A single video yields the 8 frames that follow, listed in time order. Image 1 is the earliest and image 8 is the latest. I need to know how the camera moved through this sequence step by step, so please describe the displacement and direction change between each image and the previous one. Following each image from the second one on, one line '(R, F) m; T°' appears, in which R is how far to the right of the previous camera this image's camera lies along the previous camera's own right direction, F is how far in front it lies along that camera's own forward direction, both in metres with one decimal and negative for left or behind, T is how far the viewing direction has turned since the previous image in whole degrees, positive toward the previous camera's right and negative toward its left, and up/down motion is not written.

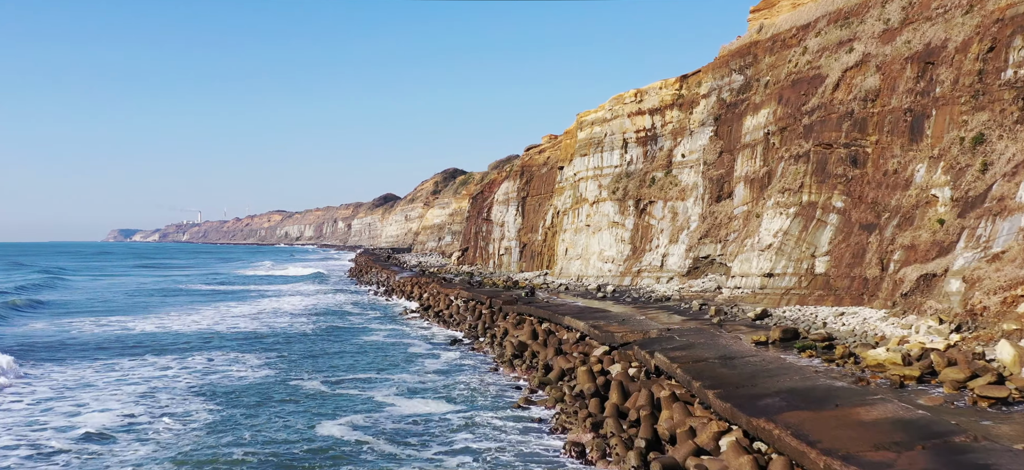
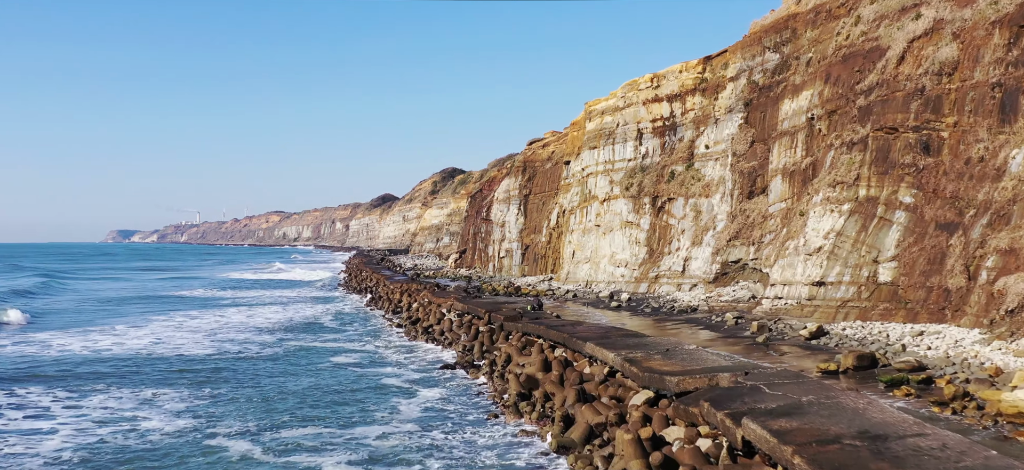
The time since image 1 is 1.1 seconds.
(-0.1, +4.4) m; 0°
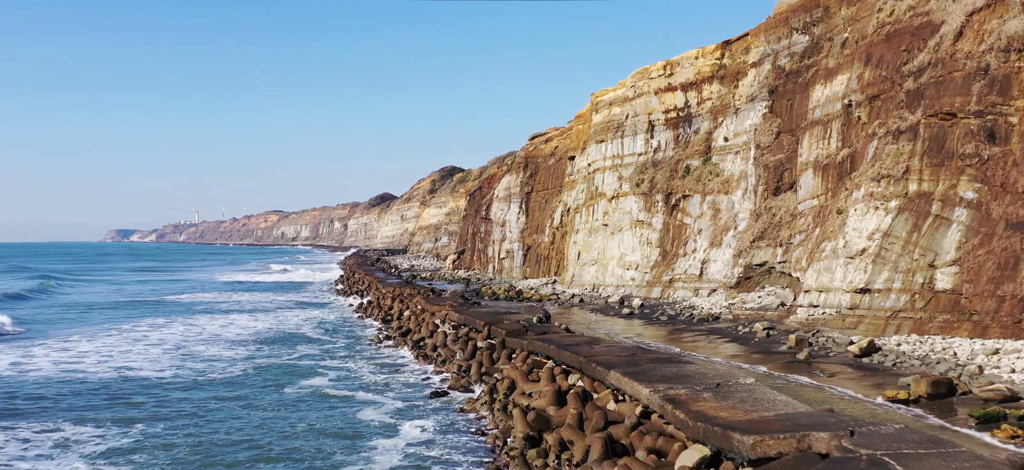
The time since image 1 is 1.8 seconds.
(-0.1, +2.9) m; 0°
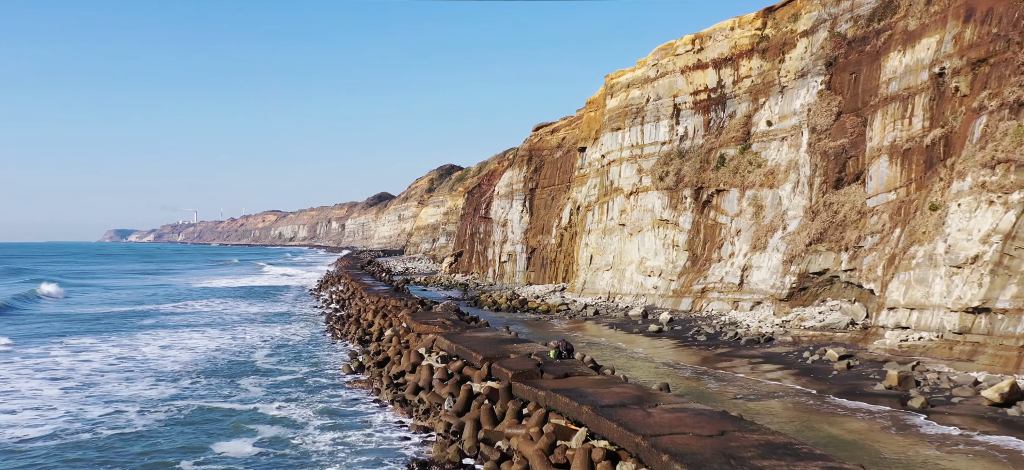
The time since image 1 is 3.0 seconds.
(-0.2, +5.0) m; 0°
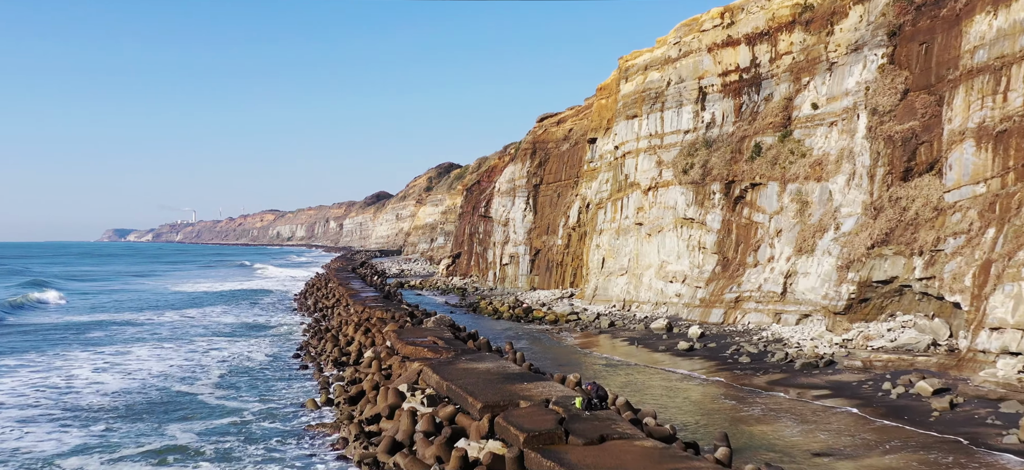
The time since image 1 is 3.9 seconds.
(-0.1, +3.8) m; 0°
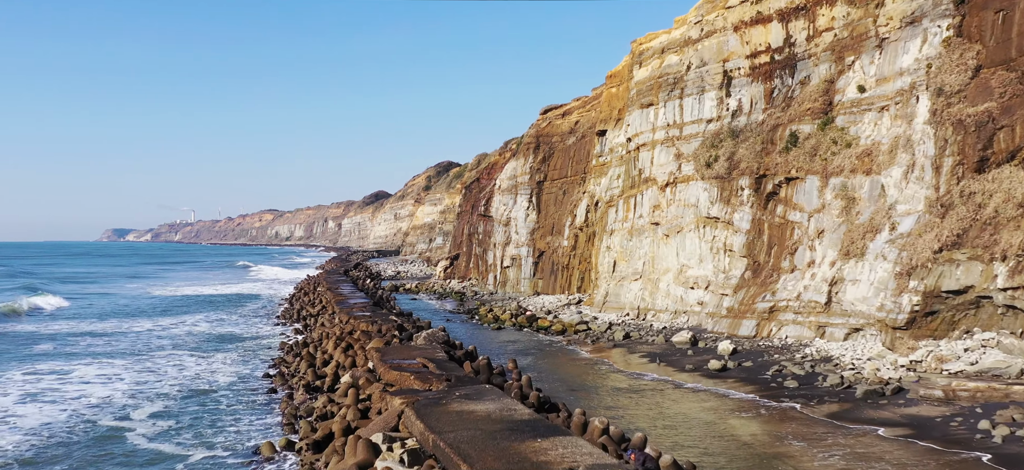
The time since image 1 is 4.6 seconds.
(-0.1, +3.0) m; 0°
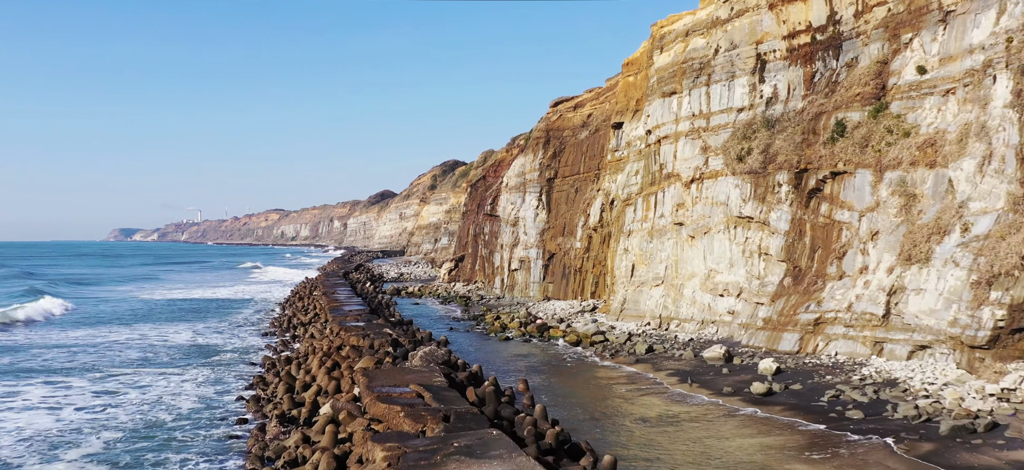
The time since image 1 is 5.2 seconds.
(-0.1, +2.5) m; 0°
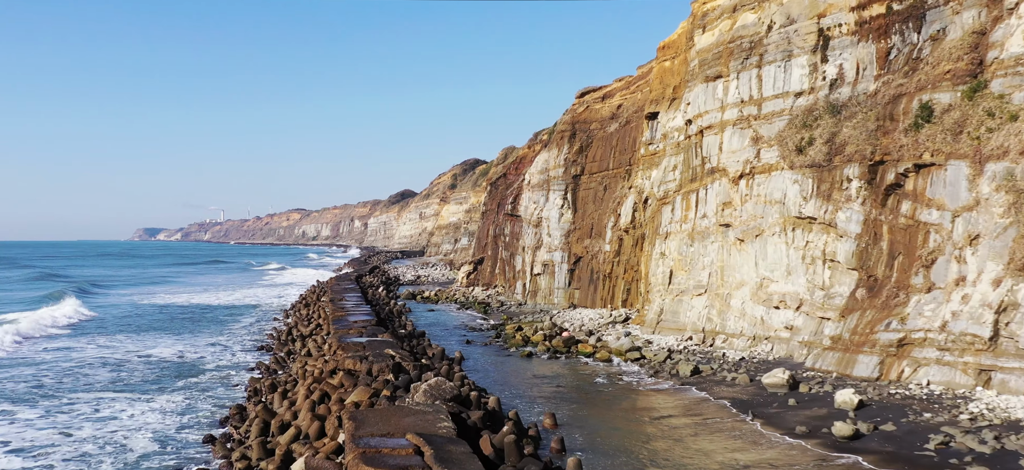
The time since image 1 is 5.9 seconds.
(-0.1, +2.9) m; -1°
